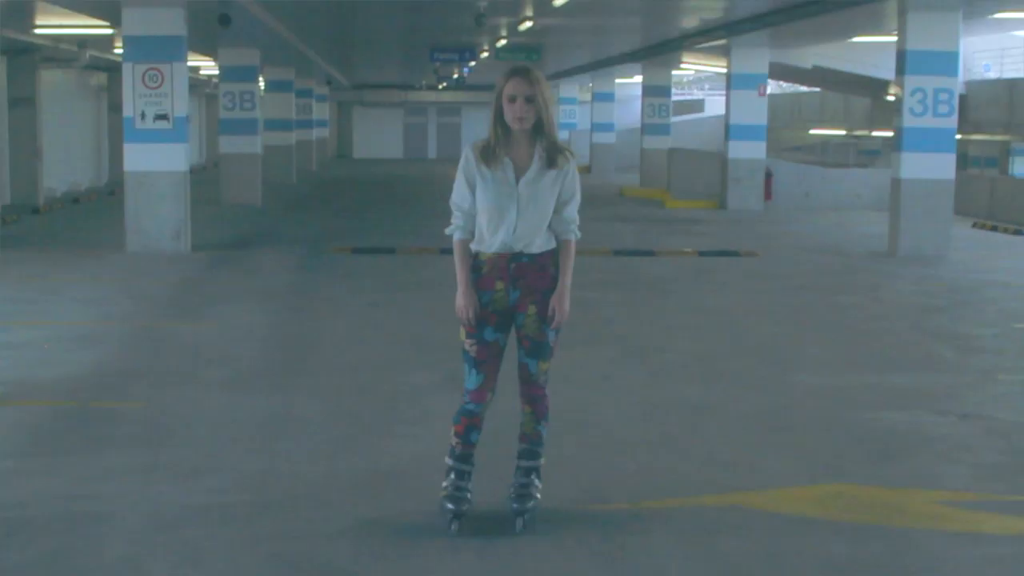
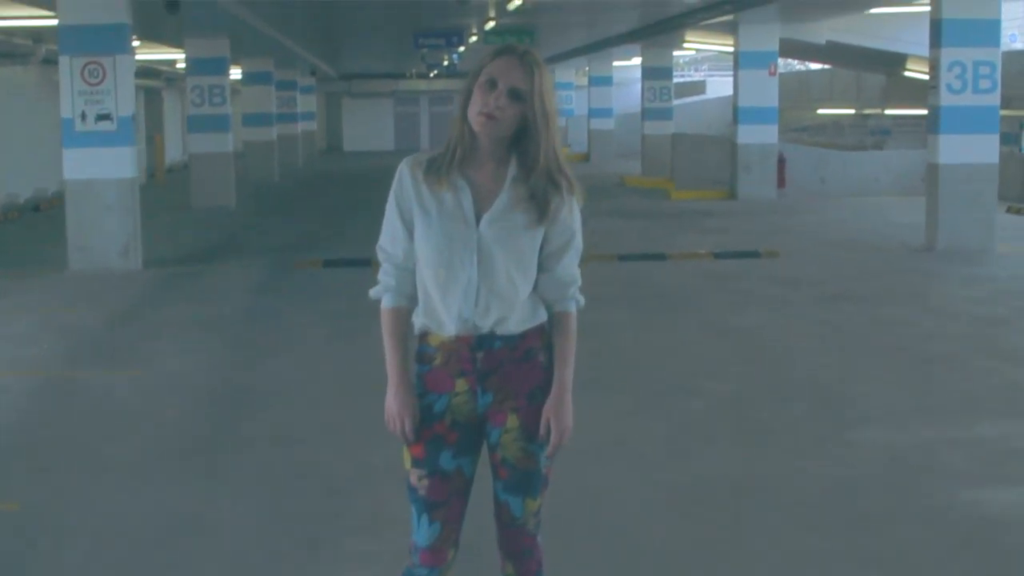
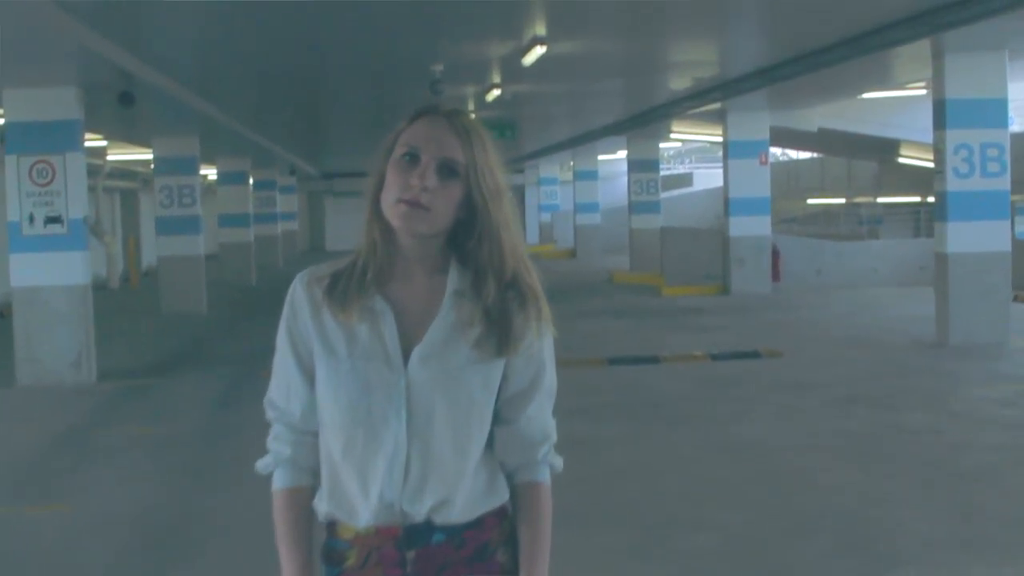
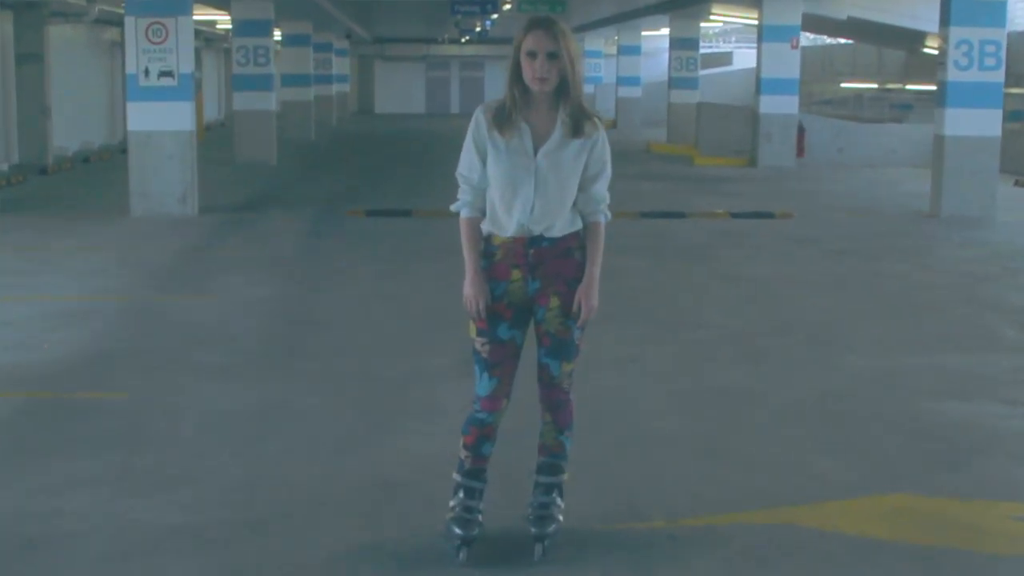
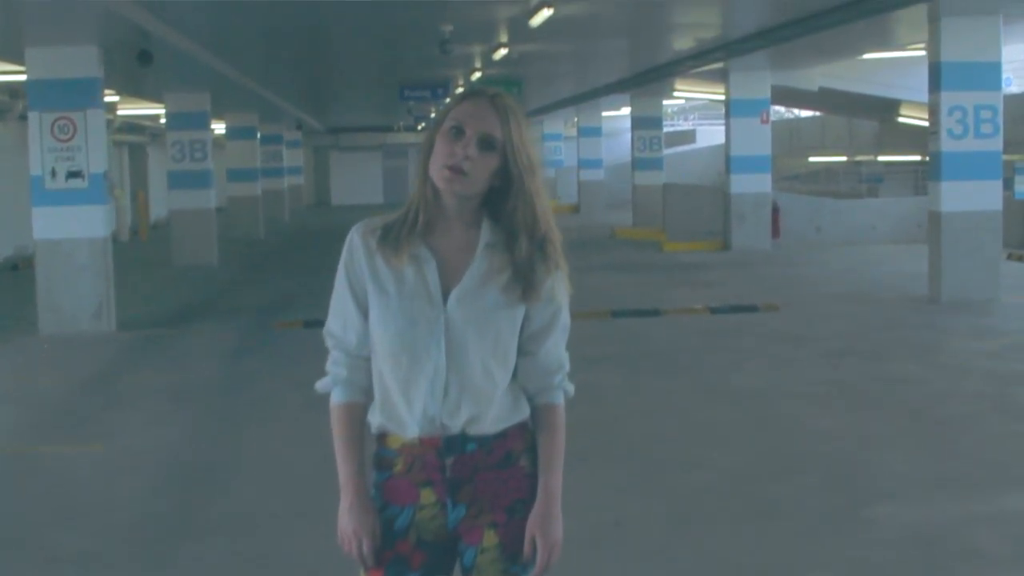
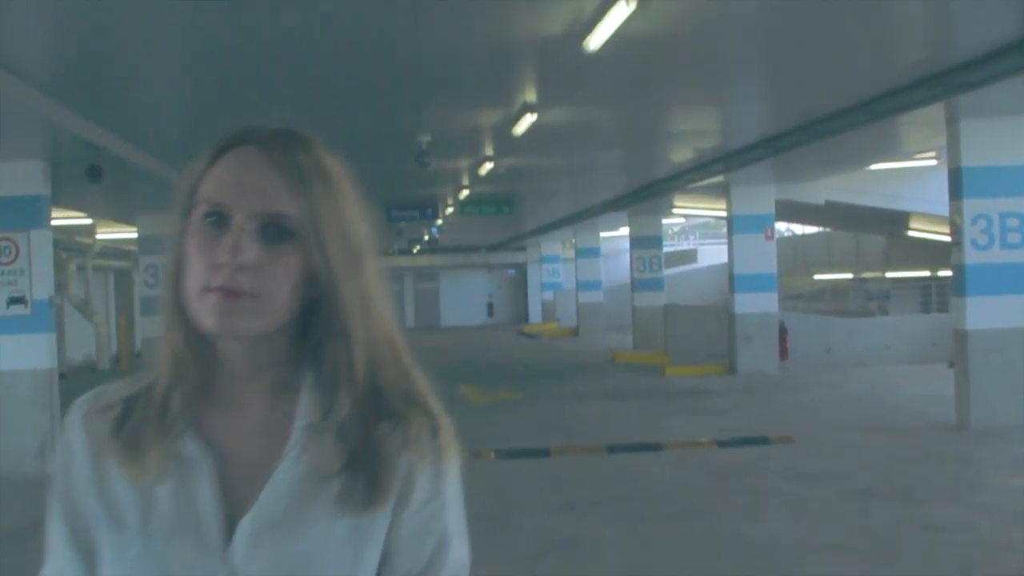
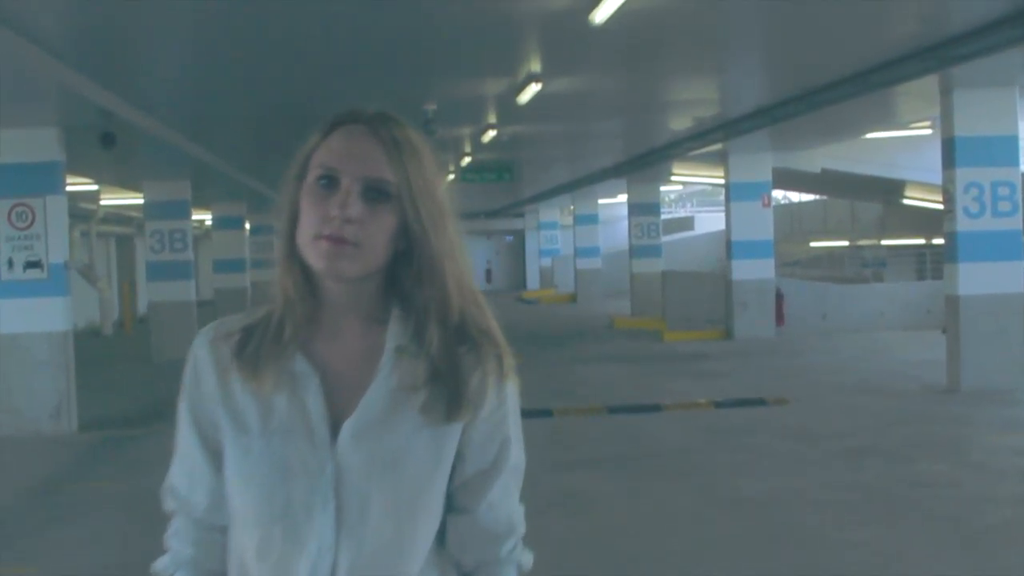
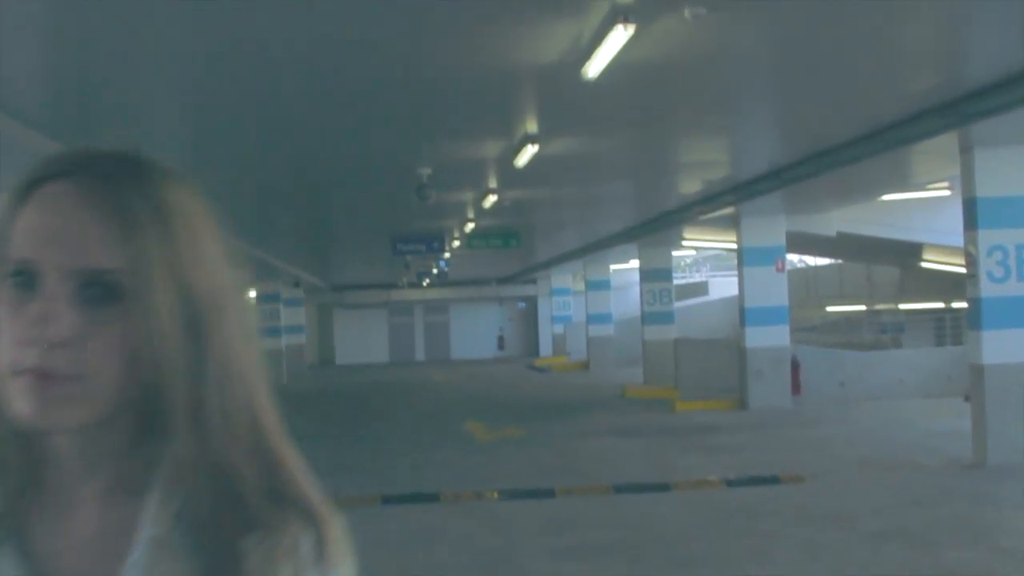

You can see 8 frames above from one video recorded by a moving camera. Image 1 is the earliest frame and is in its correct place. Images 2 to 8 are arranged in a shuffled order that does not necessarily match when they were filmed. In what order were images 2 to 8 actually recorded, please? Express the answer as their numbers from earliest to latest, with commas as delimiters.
4, 2, 5, 3, 7, 6, 8
